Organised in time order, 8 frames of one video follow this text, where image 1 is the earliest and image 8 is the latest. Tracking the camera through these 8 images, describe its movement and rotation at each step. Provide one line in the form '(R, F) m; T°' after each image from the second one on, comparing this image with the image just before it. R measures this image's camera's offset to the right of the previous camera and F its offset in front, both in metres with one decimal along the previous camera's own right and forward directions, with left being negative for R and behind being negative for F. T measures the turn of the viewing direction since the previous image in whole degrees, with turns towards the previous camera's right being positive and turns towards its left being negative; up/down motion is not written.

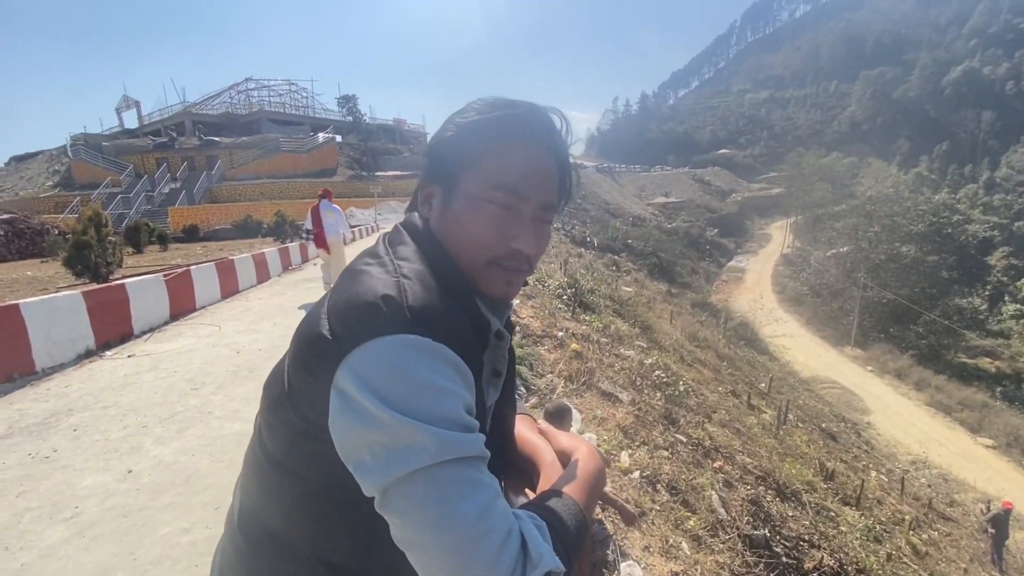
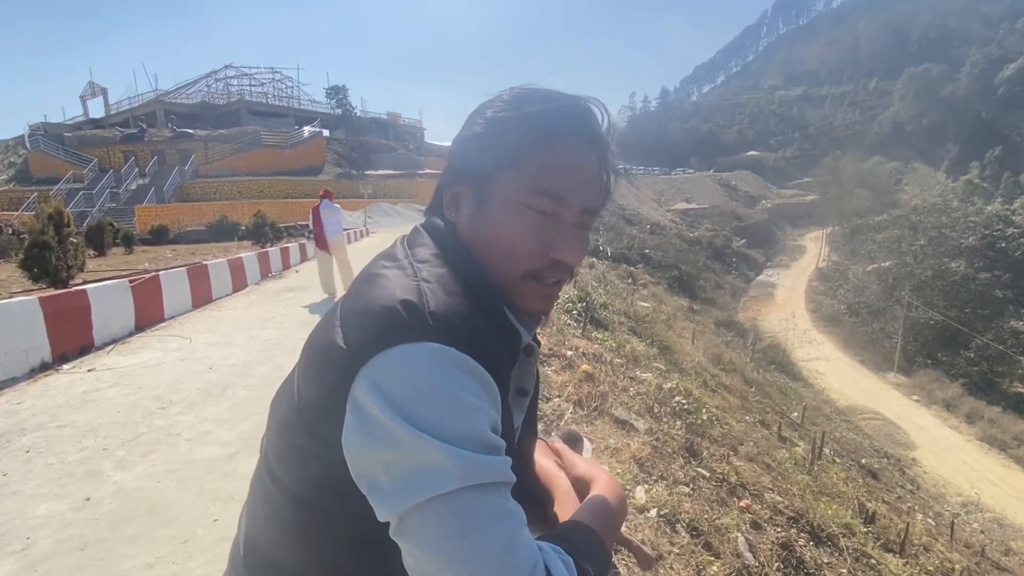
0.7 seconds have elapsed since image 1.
(+0.1, +1.3) m; -1°
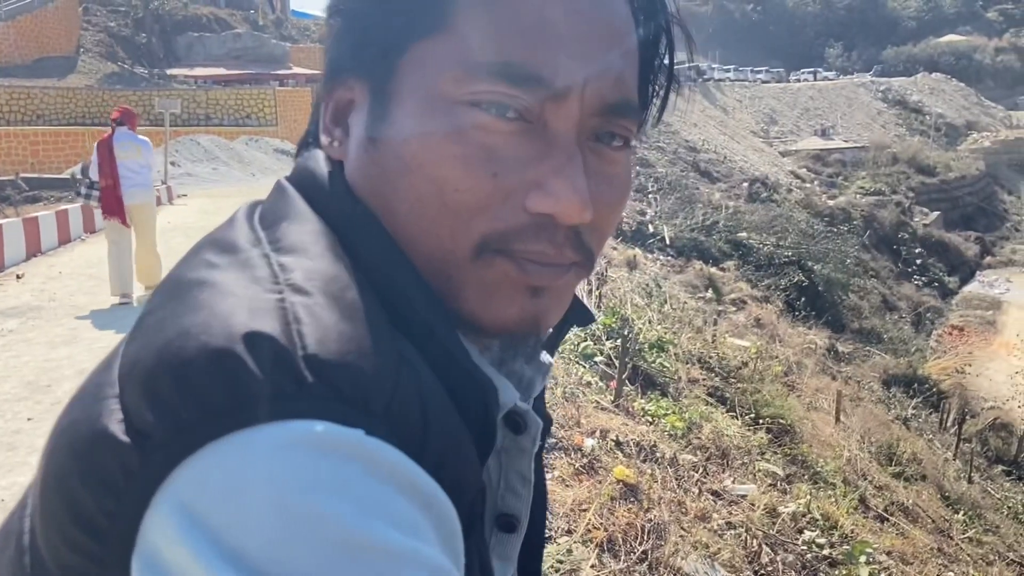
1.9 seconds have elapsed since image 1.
(+0.3, +5.7) m; -1°
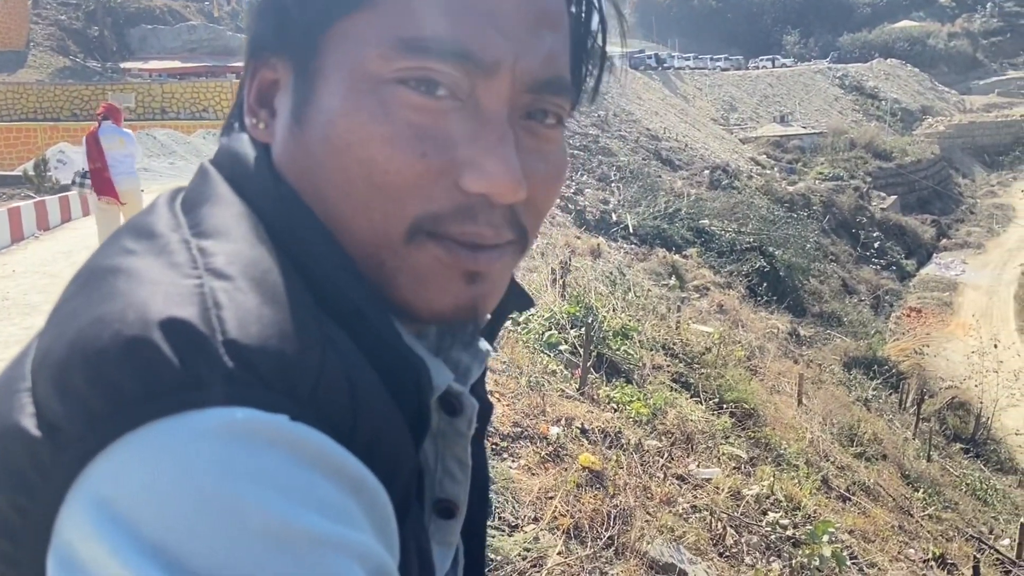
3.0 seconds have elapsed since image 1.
(0.0, 0.0) m; +2°
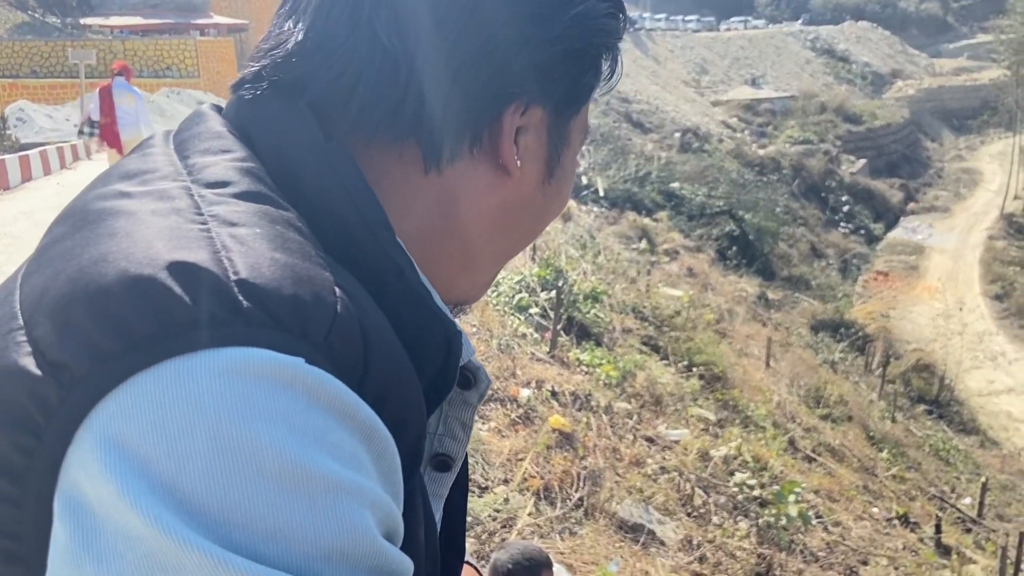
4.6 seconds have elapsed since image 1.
(0.0, 0.0) m; +2°
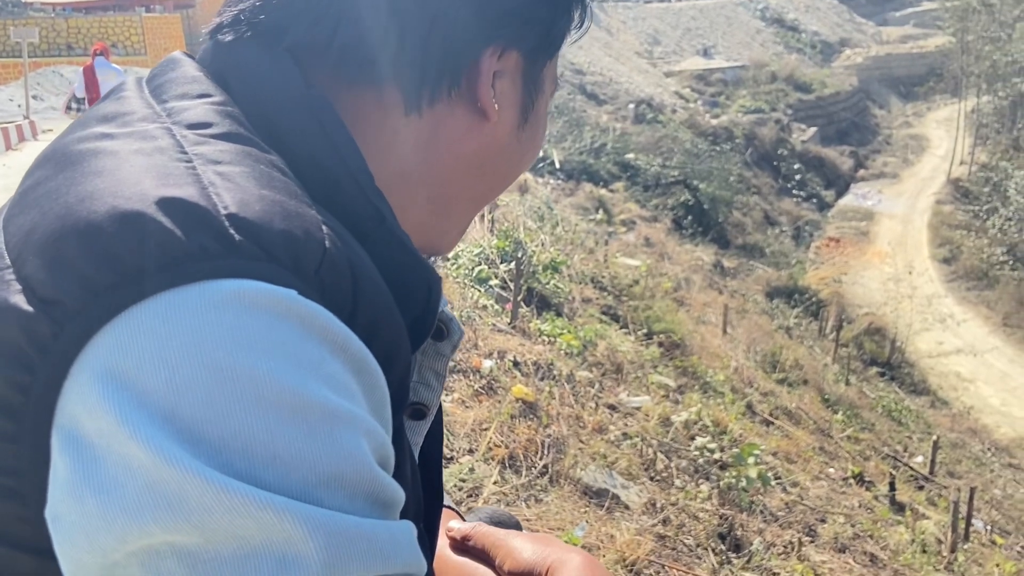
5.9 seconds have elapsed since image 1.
(0.0, 0.0) m; +3°
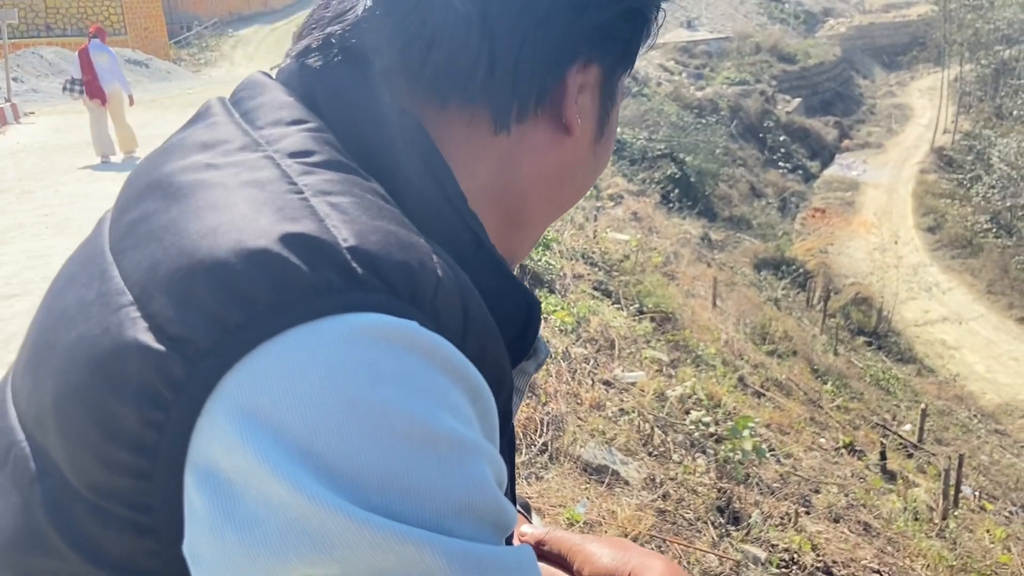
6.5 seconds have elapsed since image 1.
(-0.1, 0.0) m; +2°
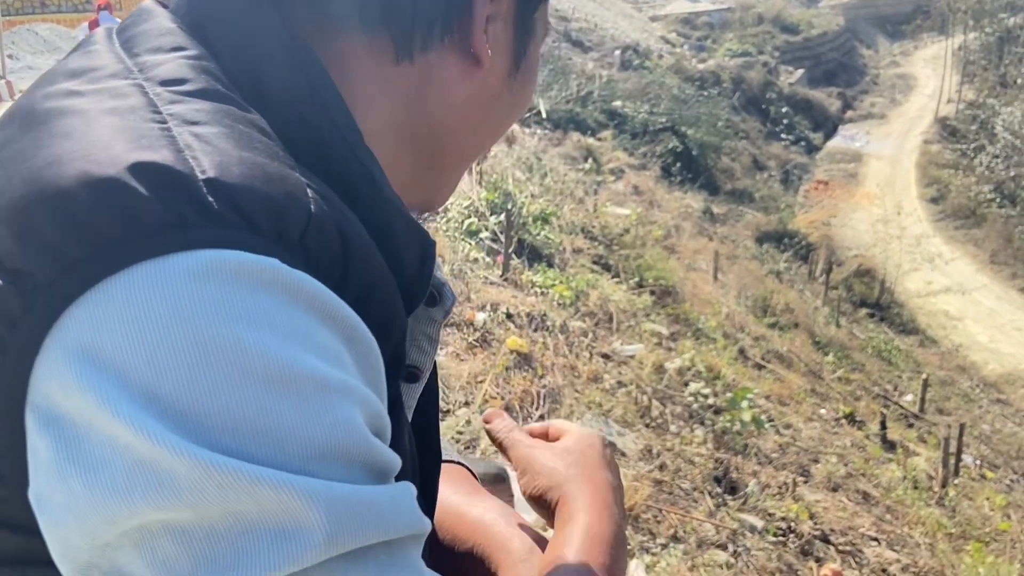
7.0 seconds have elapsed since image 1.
(+0.1, 0.0) m; -1°
